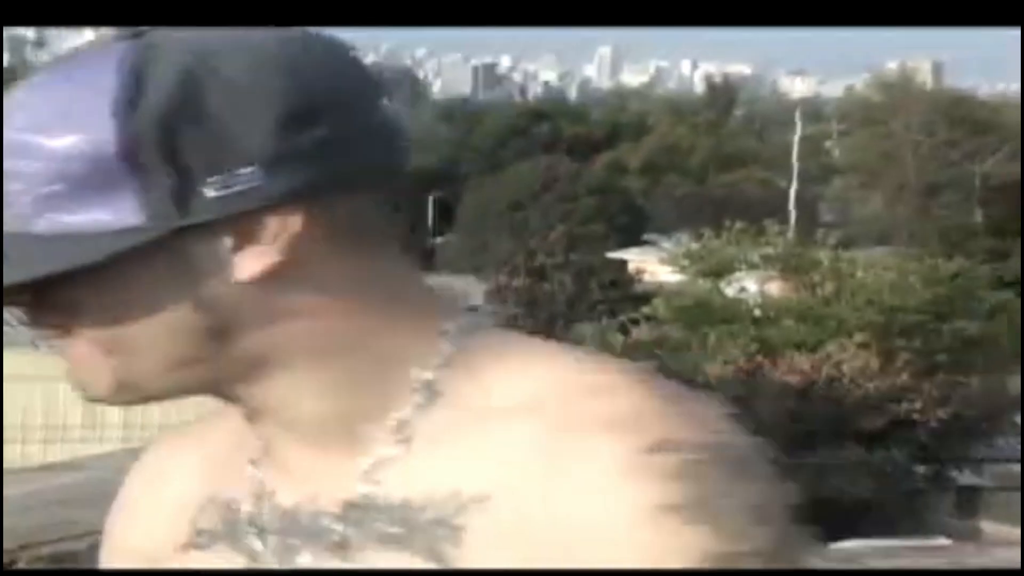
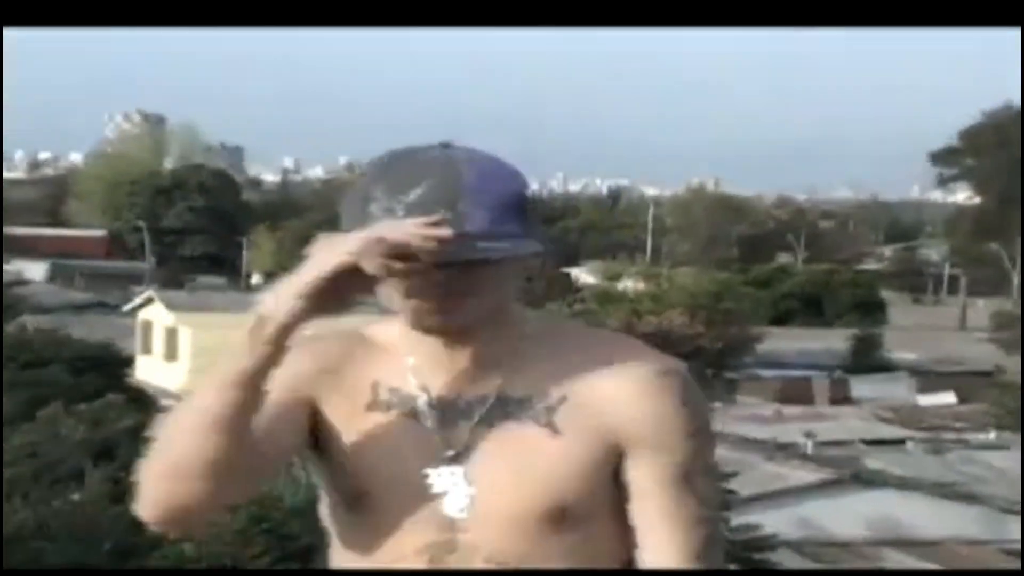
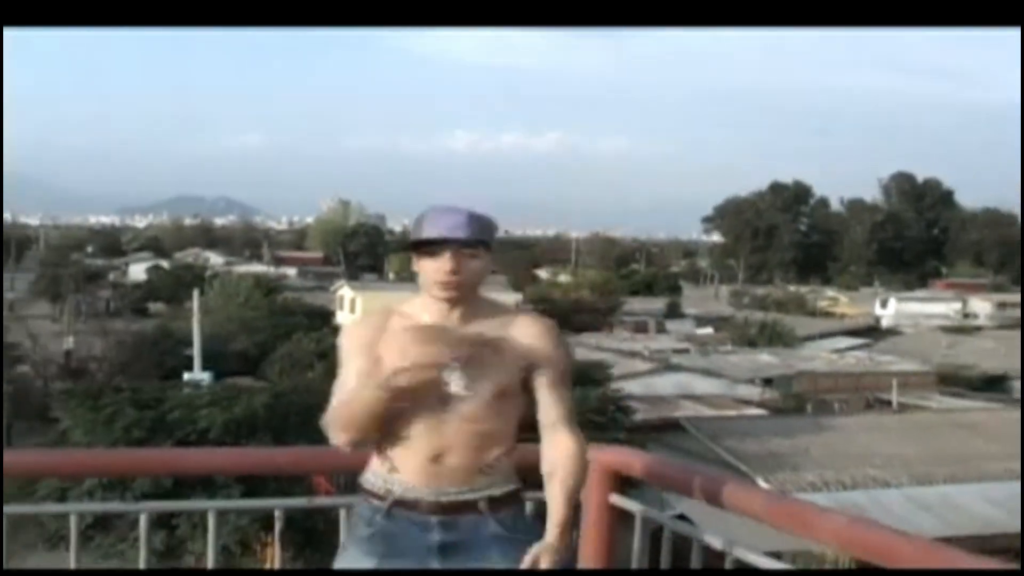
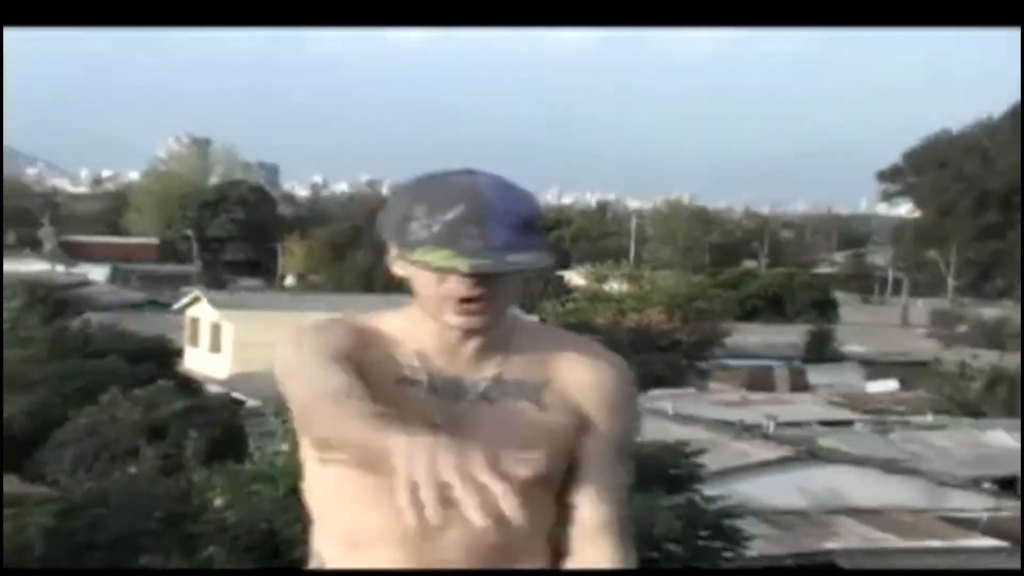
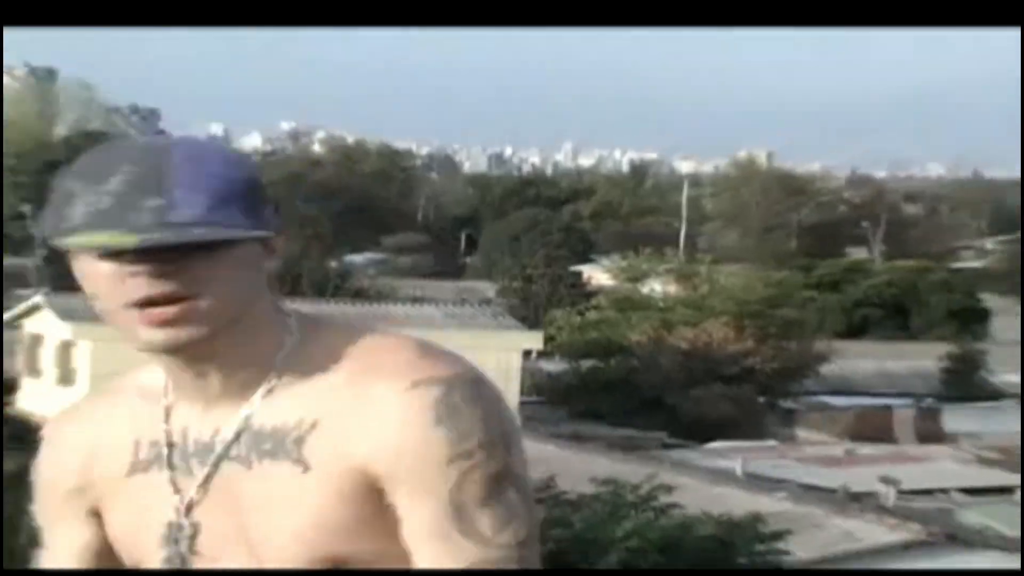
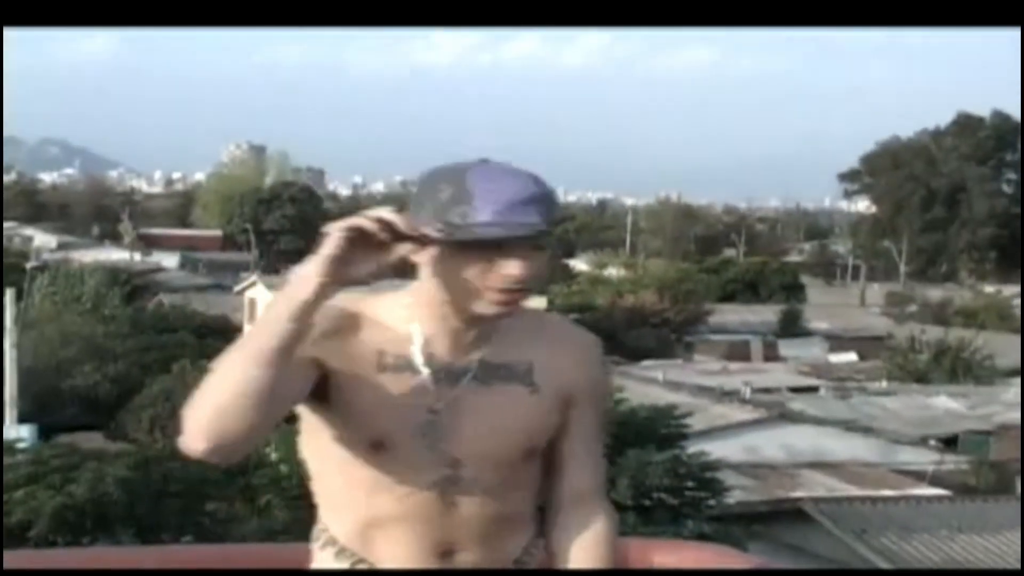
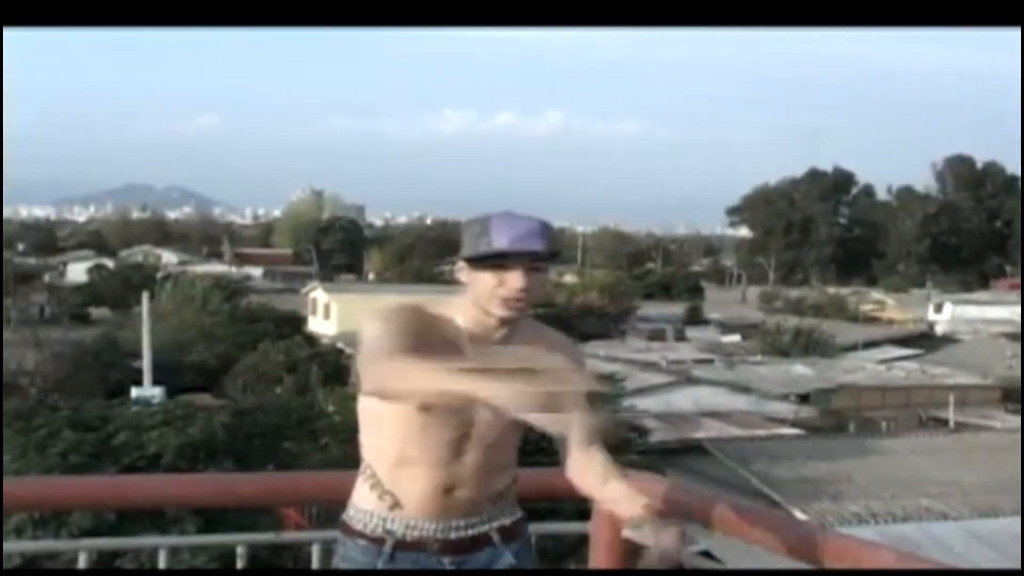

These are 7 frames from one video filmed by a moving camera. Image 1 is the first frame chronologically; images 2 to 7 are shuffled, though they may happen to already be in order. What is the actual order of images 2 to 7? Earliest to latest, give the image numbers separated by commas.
5, 4, 2, 6, 7, 3
